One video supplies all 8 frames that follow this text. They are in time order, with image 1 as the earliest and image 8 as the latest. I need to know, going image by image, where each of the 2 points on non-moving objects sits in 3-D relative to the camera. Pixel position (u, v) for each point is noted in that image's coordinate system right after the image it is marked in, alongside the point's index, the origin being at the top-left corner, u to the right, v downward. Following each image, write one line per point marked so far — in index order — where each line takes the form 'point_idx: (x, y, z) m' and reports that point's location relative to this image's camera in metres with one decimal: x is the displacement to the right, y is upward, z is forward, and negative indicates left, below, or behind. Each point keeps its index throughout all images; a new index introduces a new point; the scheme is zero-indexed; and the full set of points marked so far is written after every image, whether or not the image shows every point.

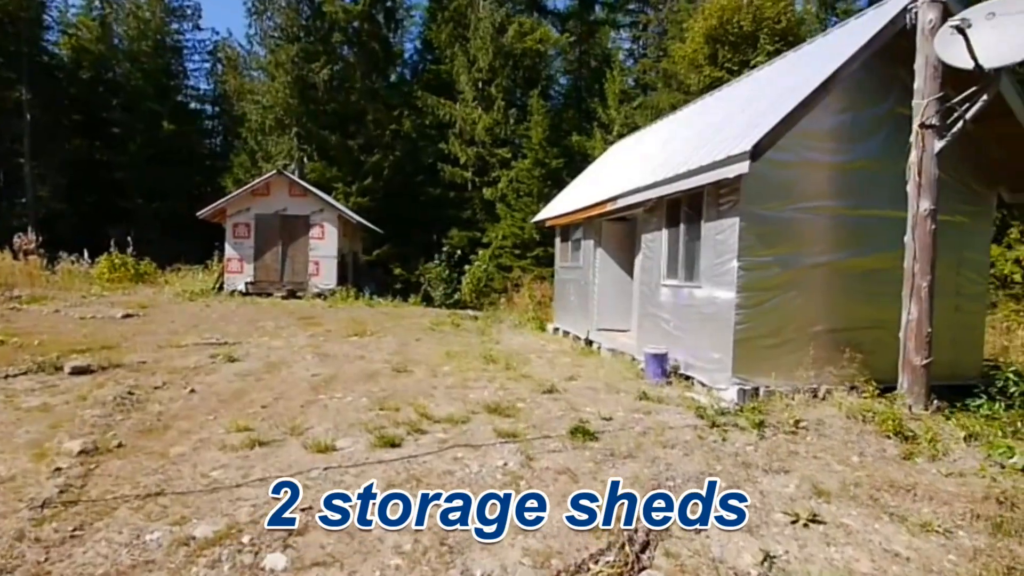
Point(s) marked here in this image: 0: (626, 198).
0: (+2.1, +1.7, +9.1) m
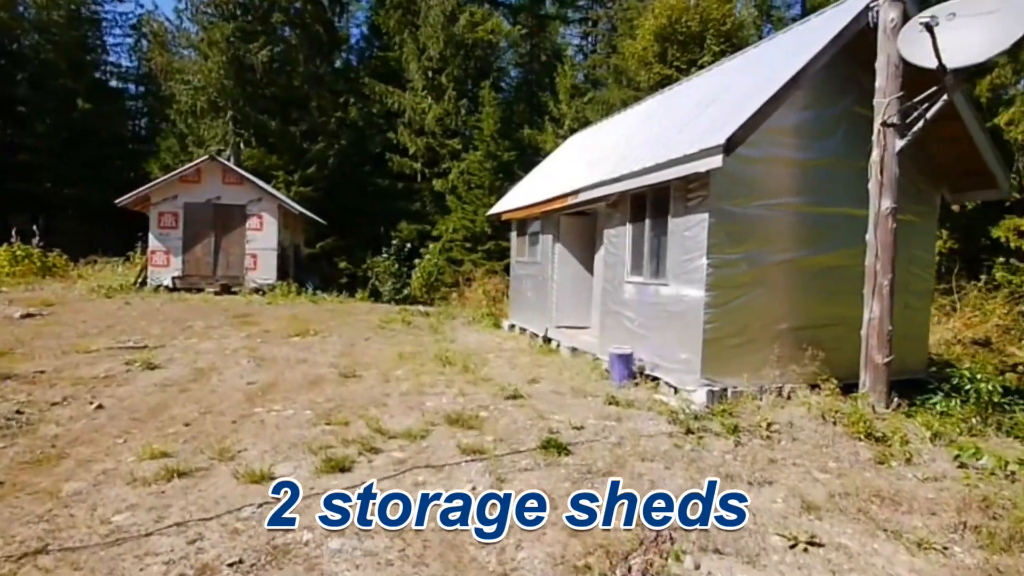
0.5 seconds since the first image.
0: (+1.4, +1.7, +8.7) m
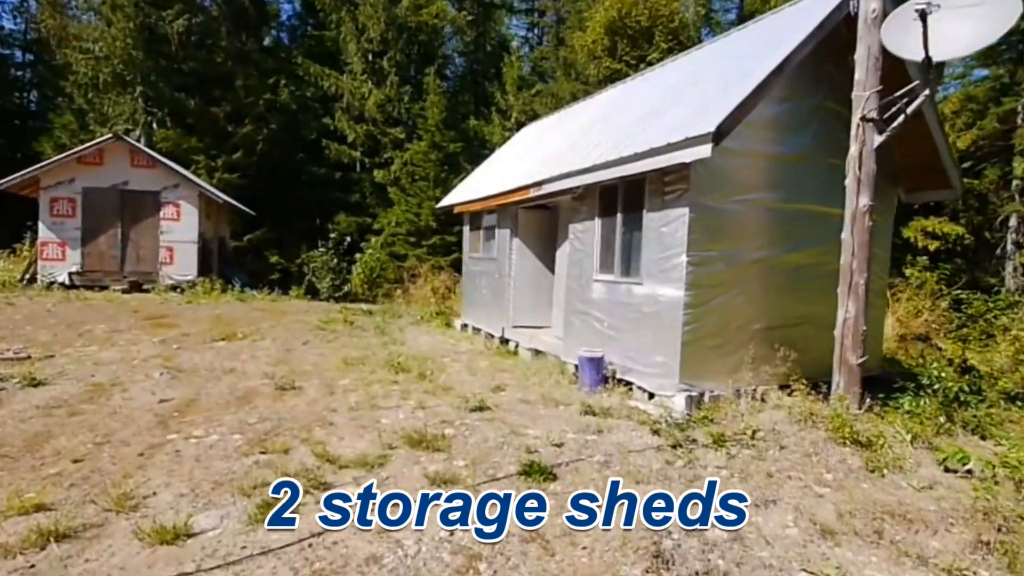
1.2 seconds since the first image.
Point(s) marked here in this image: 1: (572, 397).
0: (+0.7, +1.8, +8.2) m
1: (+0.8, -1.4, +6.5) m
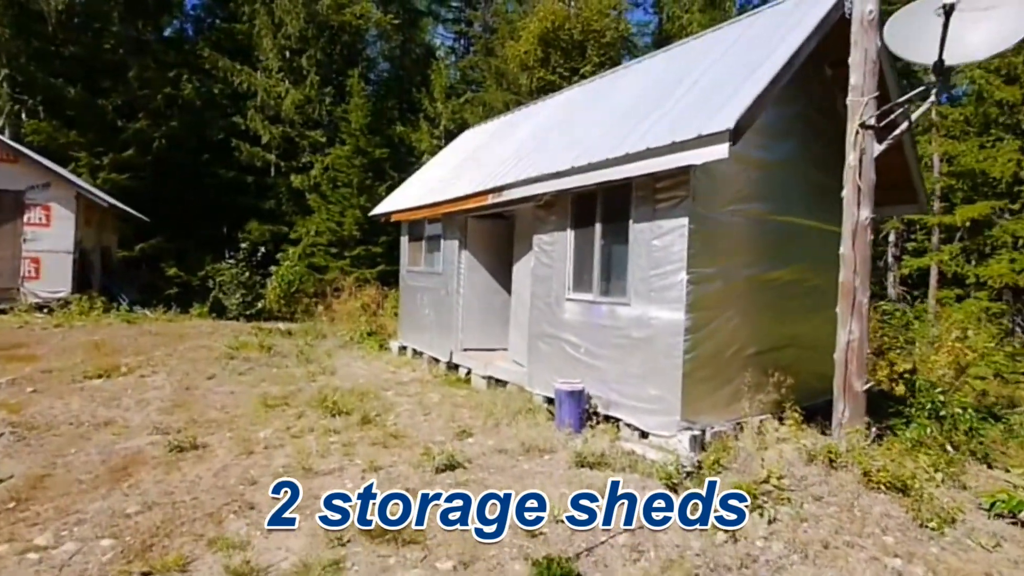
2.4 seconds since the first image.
0: (+0.1, +1.5, +7.2) m
1: (+0.5, -1.7, +5.5) m
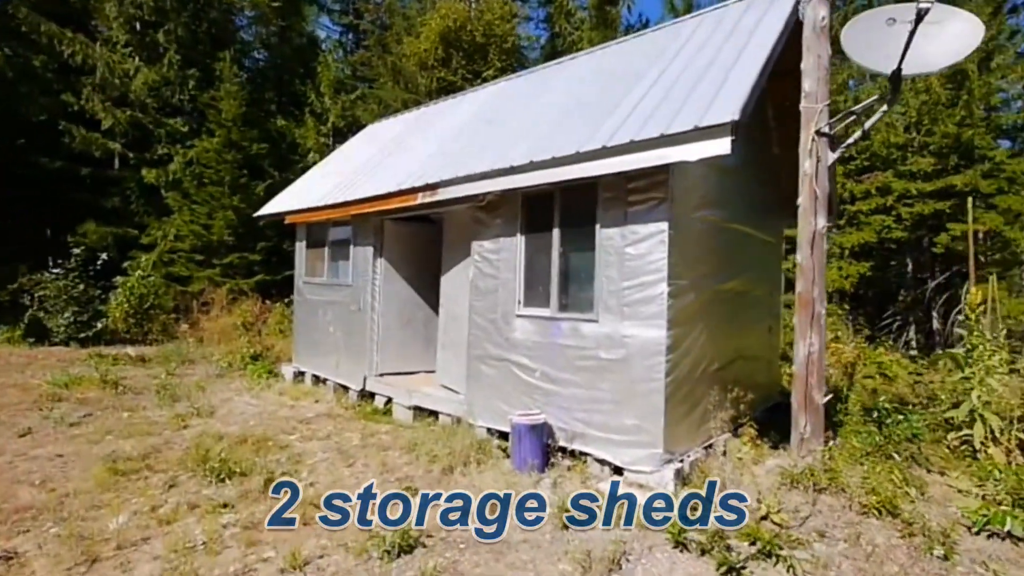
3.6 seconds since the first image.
0: (-0.8, +1.3, +6.2) m
1: (+0.1, -1.9, +4.6) m
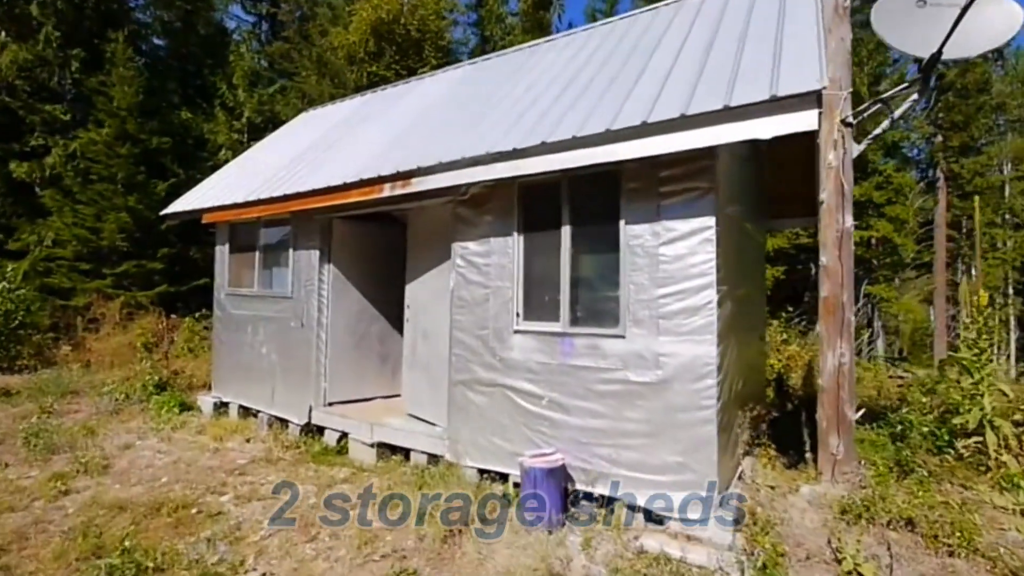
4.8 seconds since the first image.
0: (-0.9, +1.2, +5.1) m
1: (+0.3, -1.9, +3.6) m
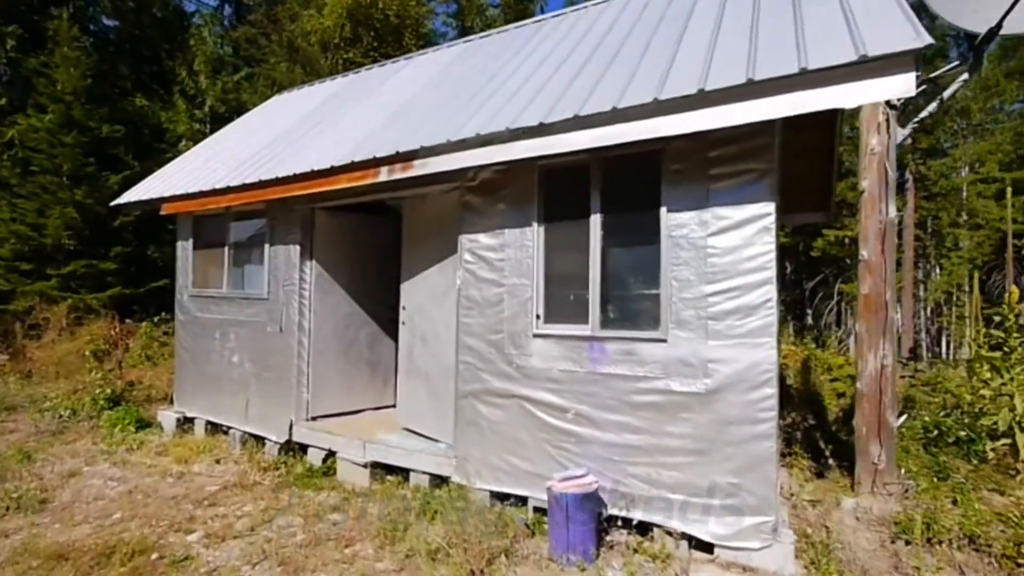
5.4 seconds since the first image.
0: (-0.7, +1.2, +4.4) m
1: (+0.5, -1.9, +3.0) m
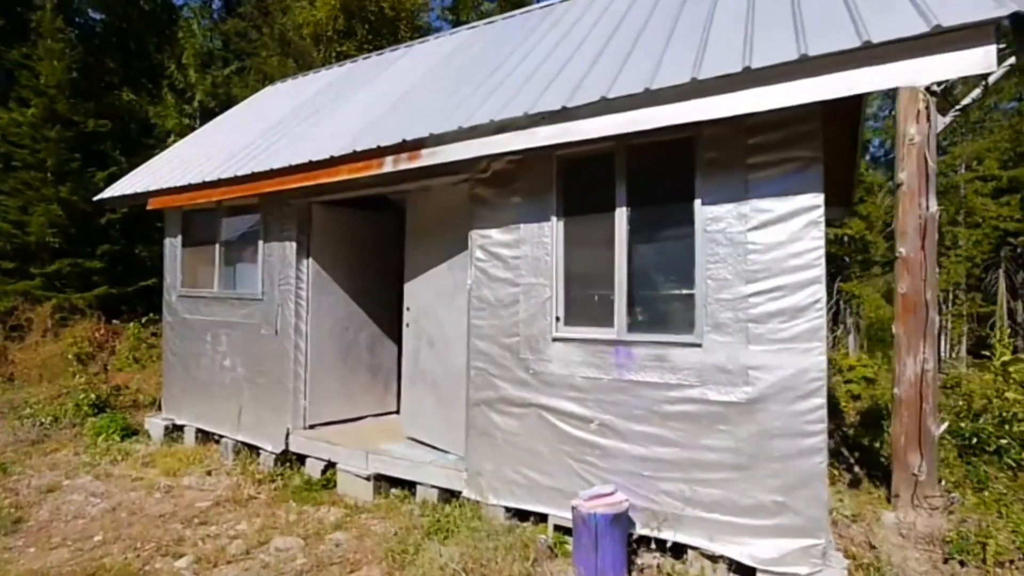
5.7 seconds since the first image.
0: (-0.6, +1.2, +4.1) m
1: (+0.7, -1.9, +2.7) m
